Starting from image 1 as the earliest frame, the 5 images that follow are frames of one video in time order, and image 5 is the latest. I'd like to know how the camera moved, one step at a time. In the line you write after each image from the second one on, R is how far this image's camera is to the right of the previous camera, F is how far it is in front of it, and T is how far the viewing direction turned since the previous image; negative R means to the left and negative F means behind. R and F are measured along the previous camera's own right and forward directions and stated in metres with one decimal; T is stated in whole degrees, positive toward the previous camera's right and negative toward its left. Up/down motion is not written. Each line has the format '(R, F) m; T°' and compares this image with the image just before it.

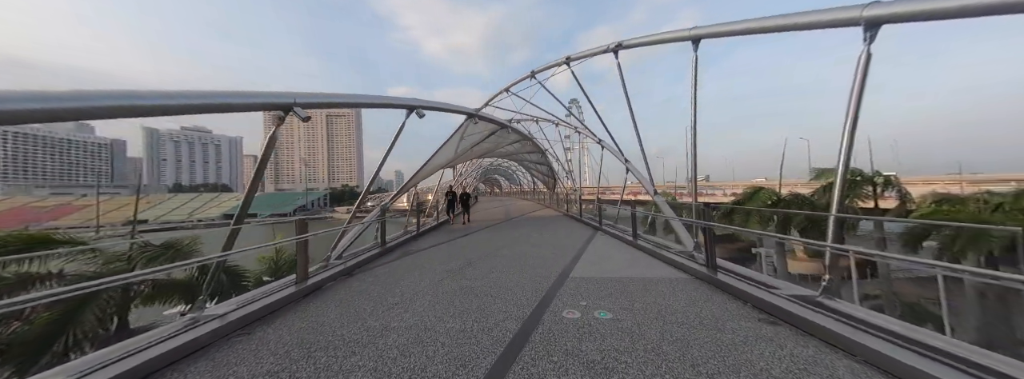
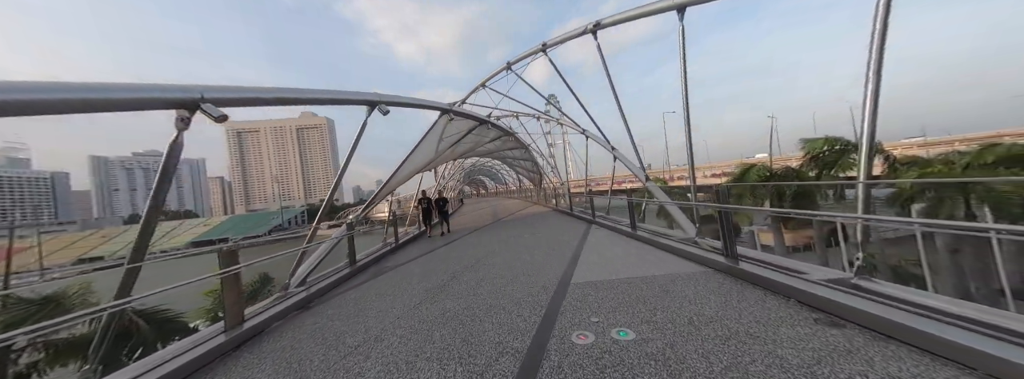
(0.0, +0.6) m; +3°
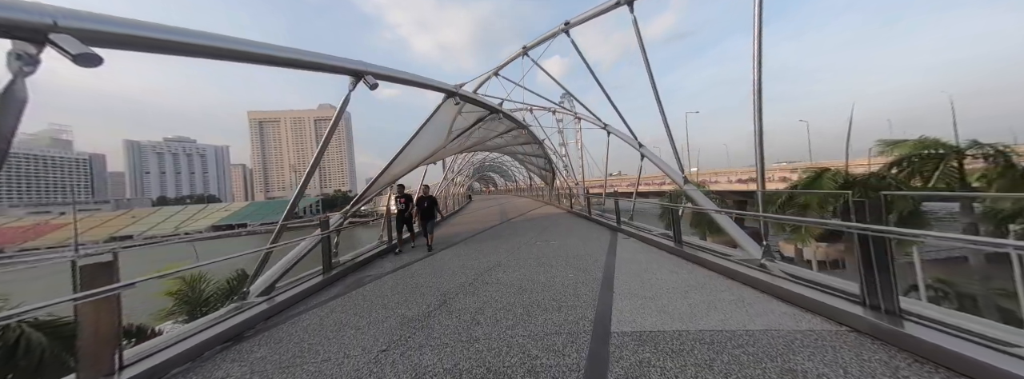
(-0.1, +1.1) m; -2°
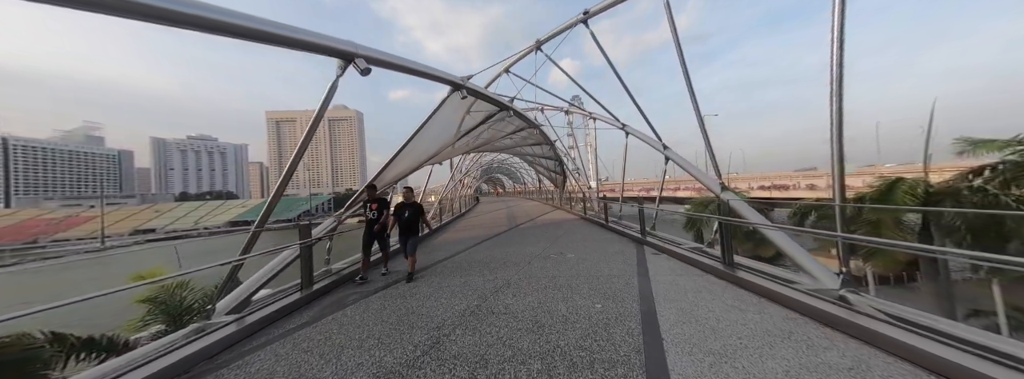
(-0.1, +0.7) m; -2°
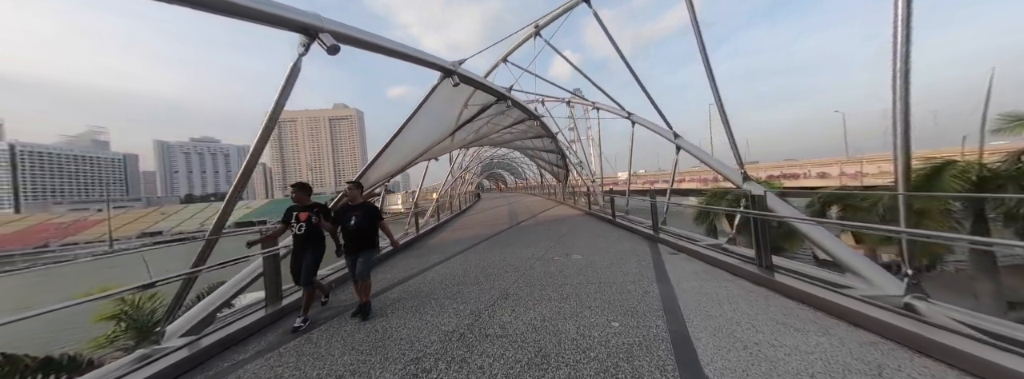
(+0.1, +0.5) m; -1°
